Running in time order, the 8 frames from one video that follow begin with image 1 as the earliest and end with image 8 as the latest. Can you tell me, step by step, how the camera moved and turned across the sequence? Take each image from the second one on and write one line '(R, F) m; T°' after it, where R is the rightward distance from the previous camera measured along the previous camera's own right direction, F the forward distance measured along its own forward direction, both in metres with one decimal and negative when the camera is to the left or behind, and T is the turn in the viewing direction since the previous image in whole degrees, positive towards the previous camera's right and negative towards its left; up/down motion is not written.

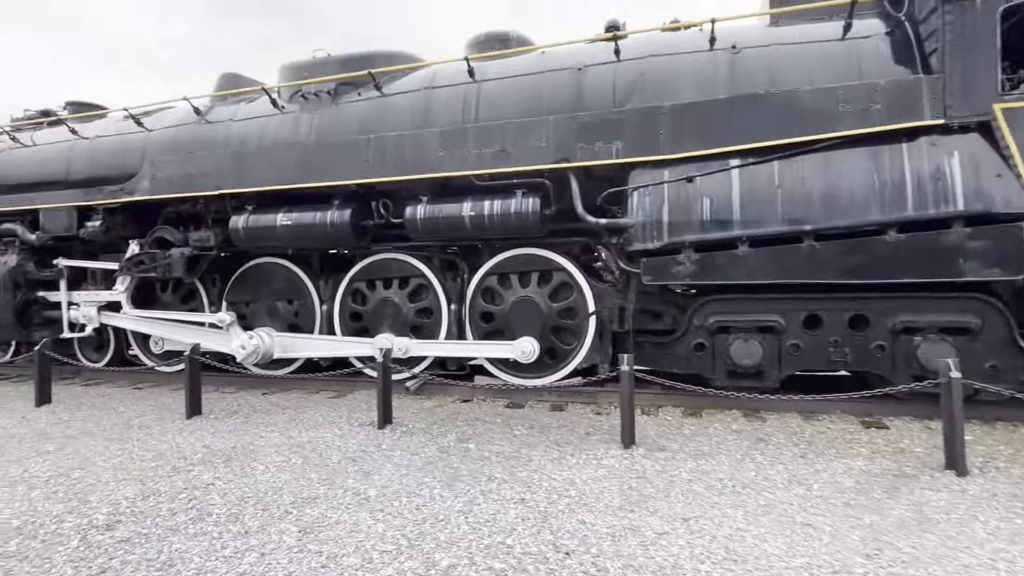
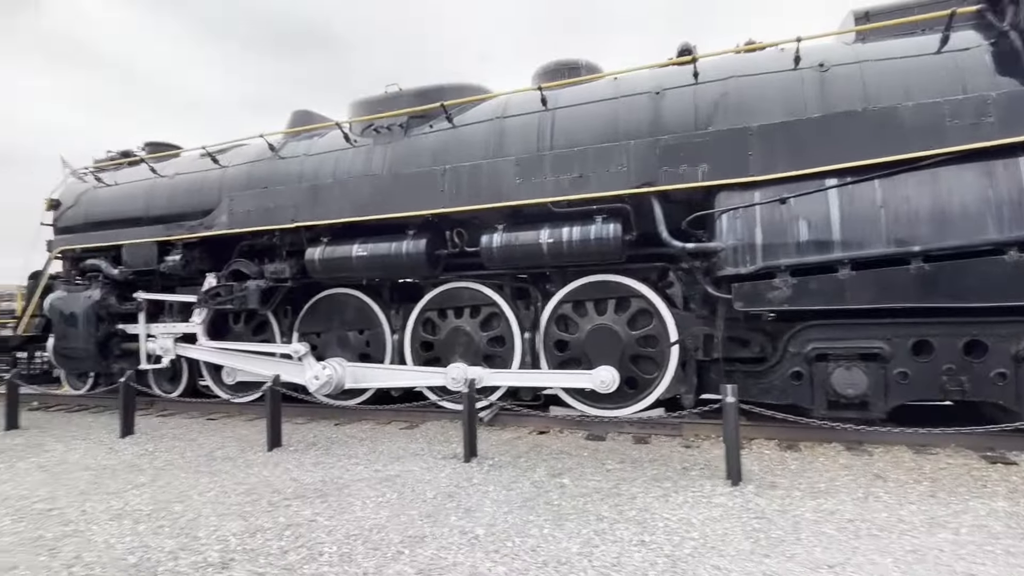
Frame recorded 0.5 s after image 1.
(-0.4, +0.1) m; -3°
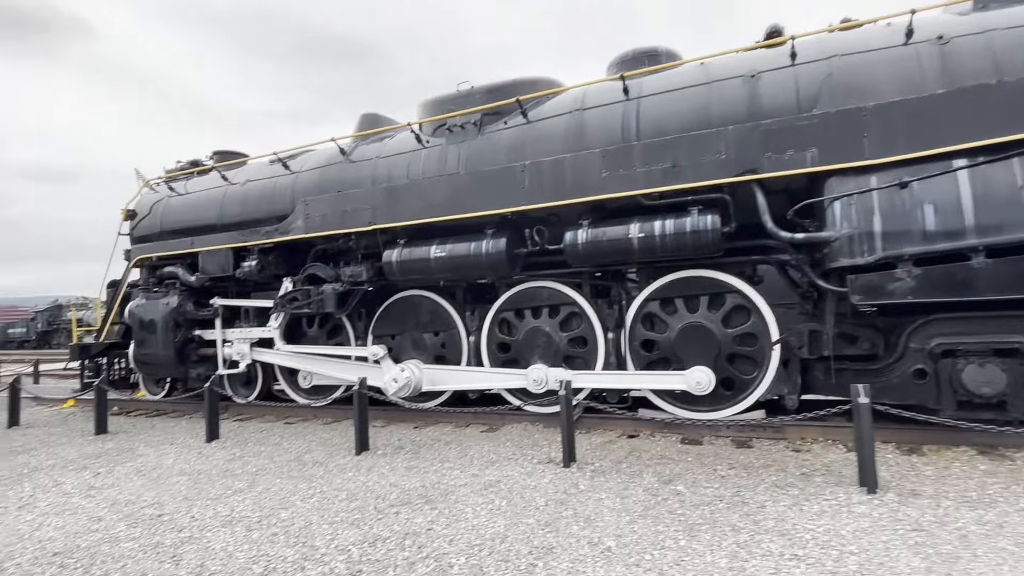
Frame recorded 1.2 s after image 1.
(-0.5, +0.1) m; -4°
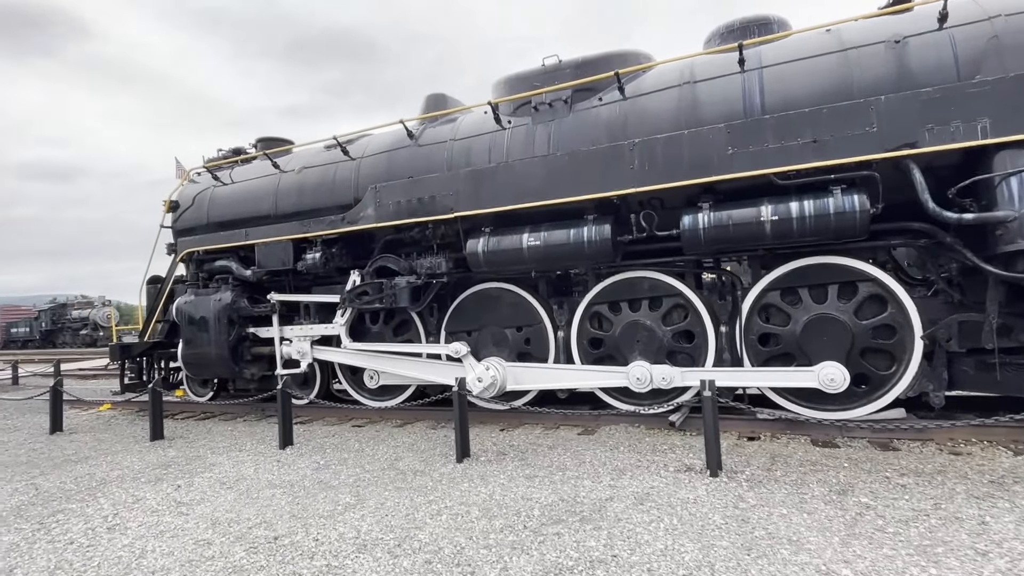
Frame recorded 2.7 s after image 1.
(-0.9, +0.4) m; 0°
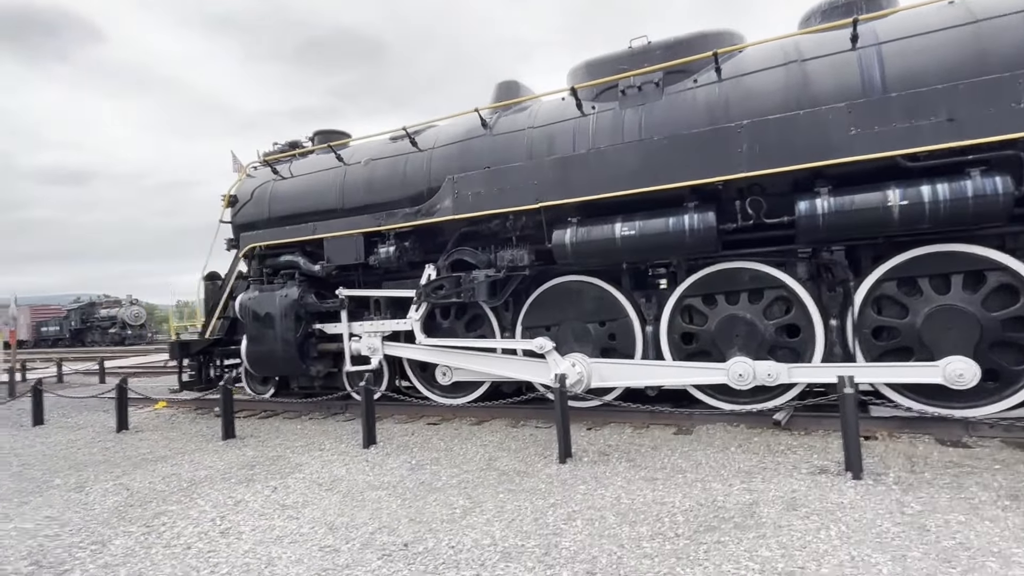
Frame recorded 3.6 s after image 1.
(-0.7, +0.2) m; -1°
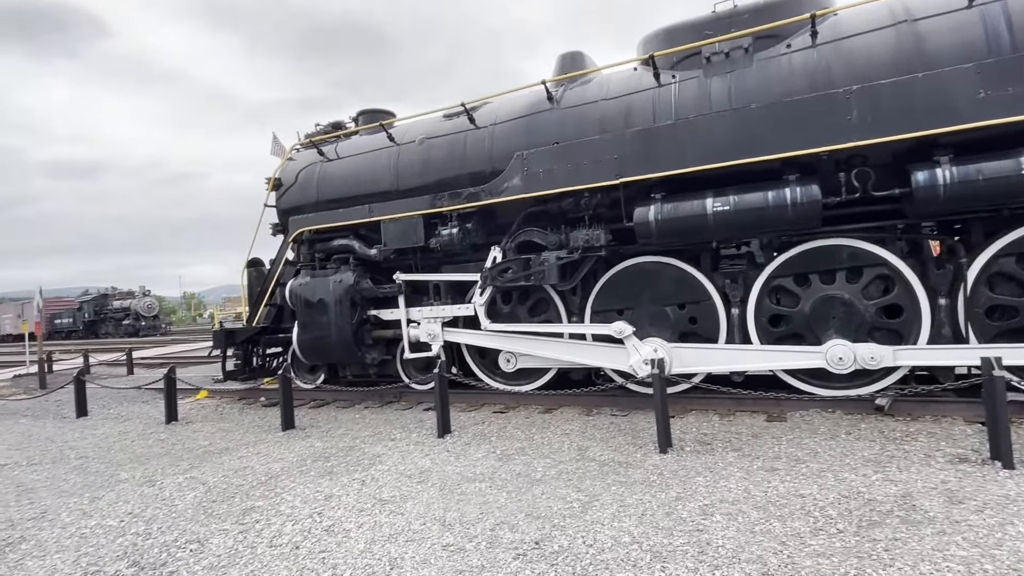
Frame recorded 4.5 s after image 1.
(-0.7, +0.3) m; 0°
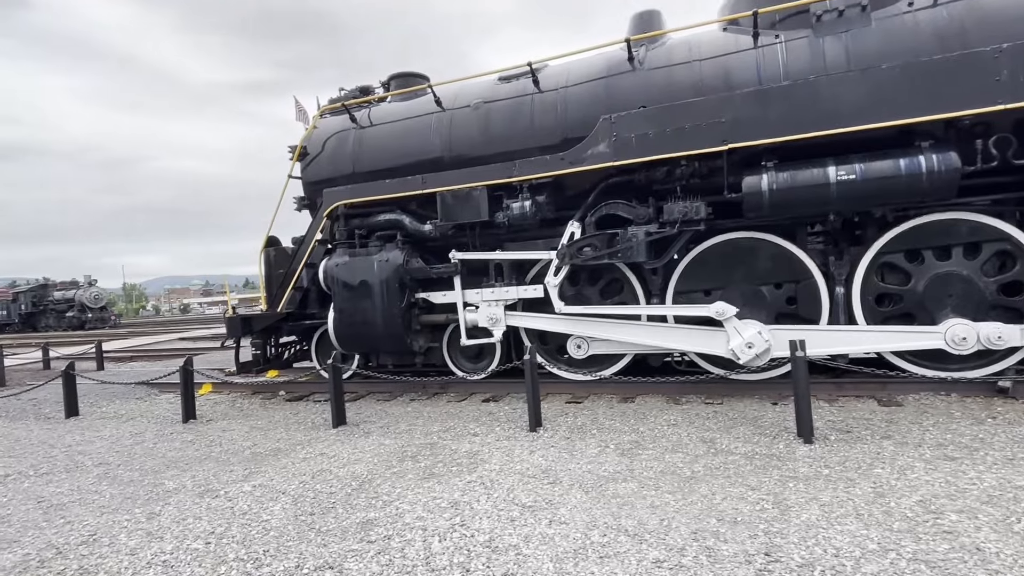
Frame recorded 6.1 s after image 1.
(-1.1, +0.5) m; +5°
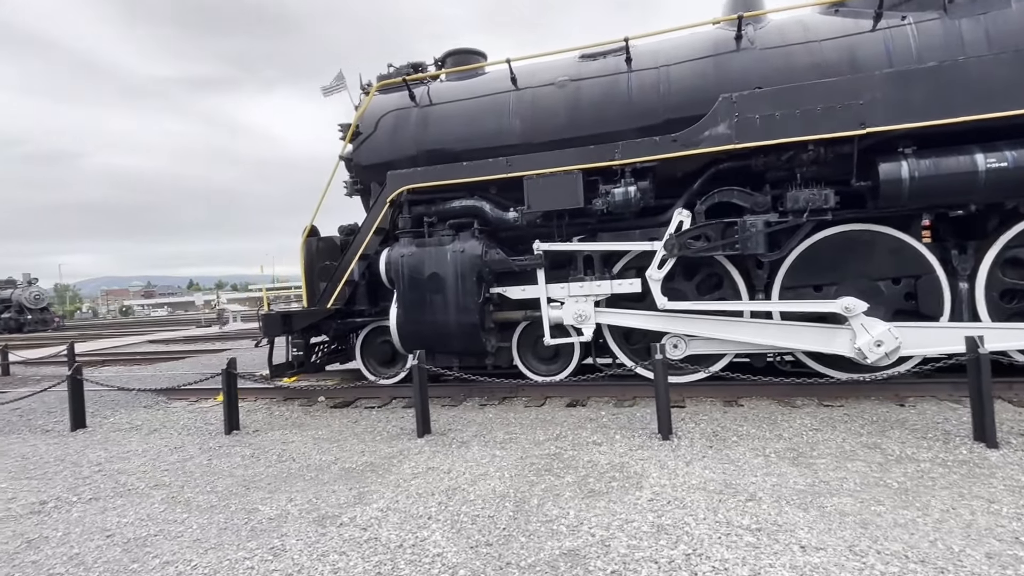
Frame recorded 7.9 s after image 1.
(-1.2, +0.5) m; +5°
